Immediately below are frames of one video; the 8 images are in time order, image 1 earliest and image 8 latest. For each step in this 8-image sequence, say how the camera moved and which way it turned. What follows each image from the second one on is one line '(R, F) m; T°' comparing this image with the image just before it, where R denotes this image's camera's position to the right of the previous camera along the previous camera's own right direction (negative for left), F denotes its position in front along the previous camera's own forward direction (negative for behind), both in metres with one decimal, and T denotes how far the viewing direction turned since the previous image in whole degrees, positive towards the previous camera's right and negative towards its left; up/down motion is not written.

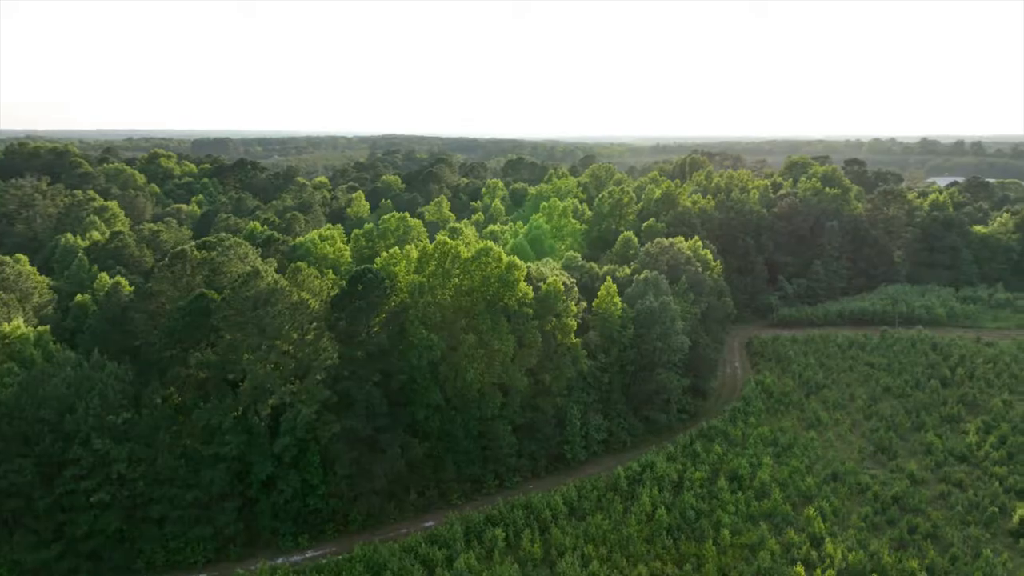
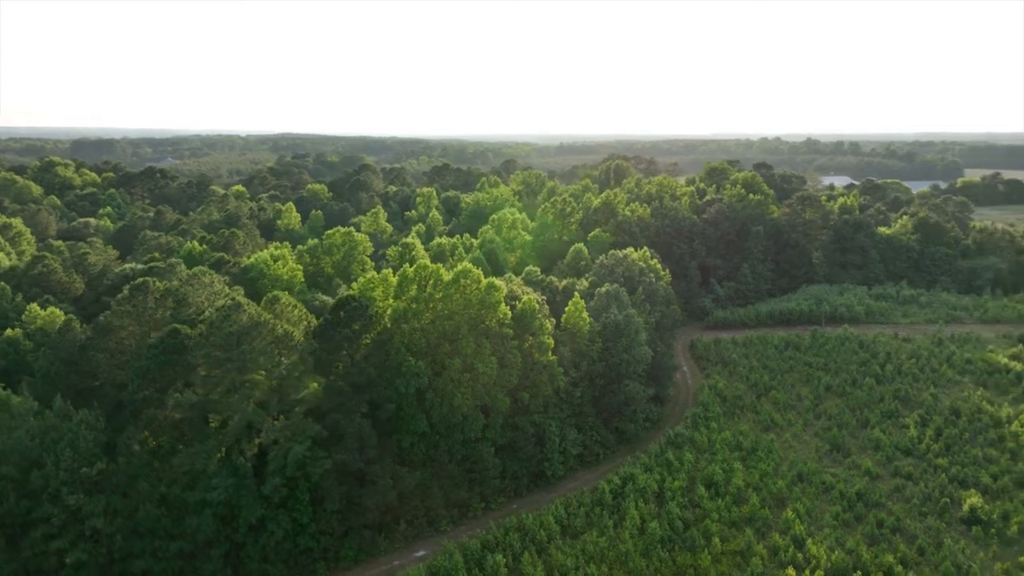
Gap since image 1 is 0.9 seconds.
(-2.6, +0.2) m; +8°
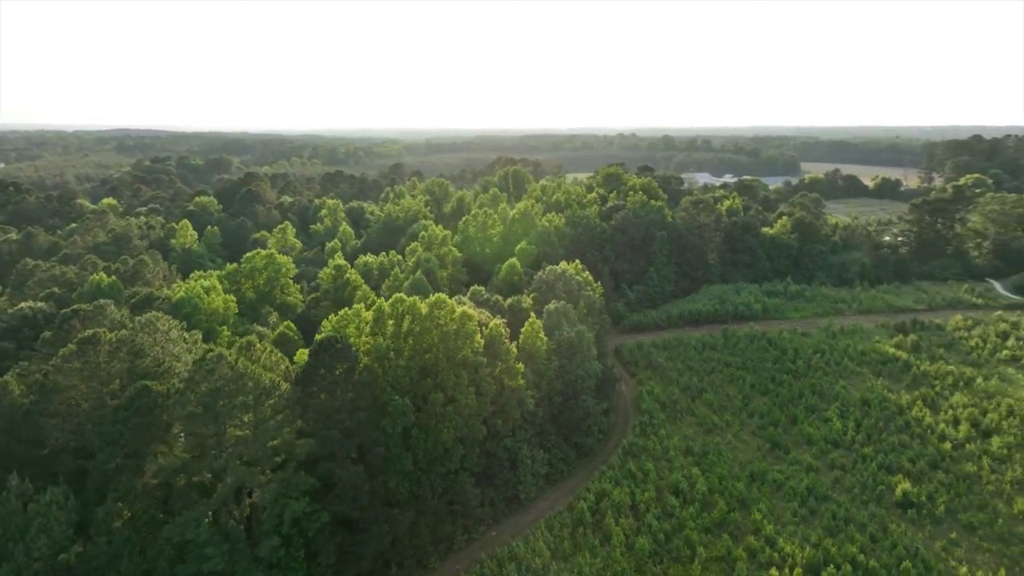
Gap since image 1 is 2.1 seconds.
(-3.7, +0.3) m; +11°
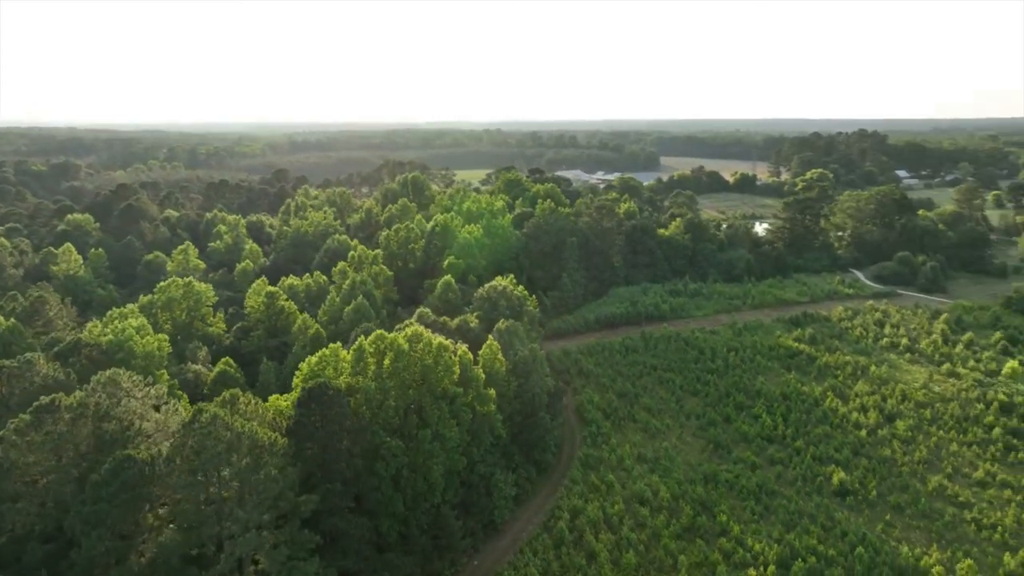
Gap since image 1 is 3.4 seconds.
(-3.7, +0.3) m; +11°
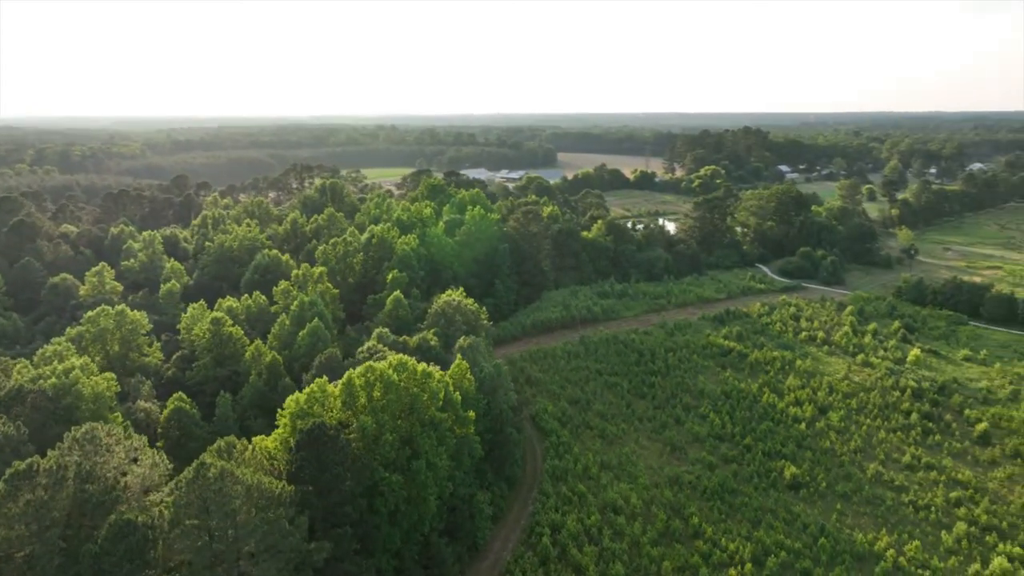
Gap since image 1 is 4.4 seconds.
(-2.9, +0.2) m; +8°
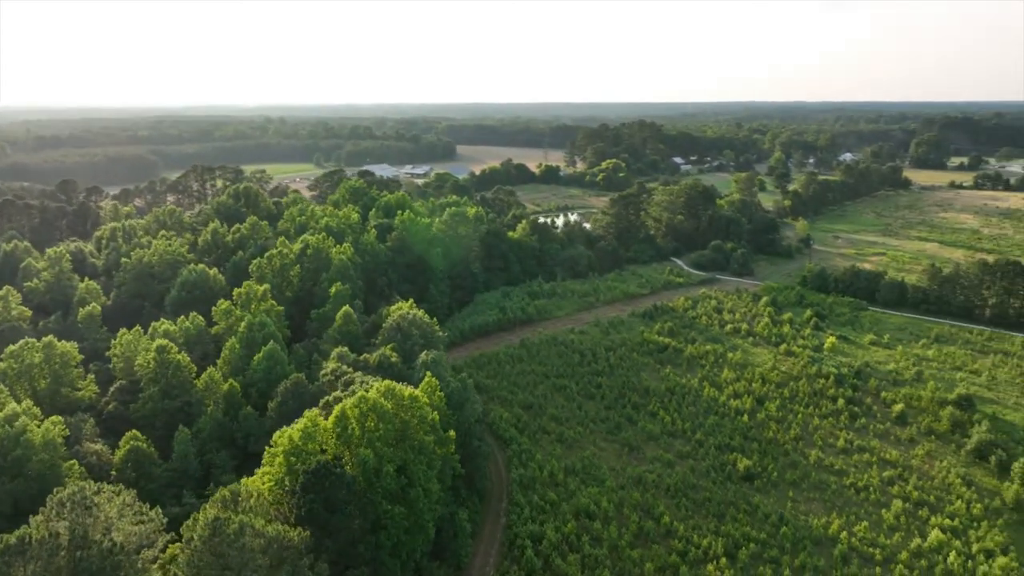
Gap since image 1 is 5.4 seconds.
(-2.9, +0.2) m; +8°
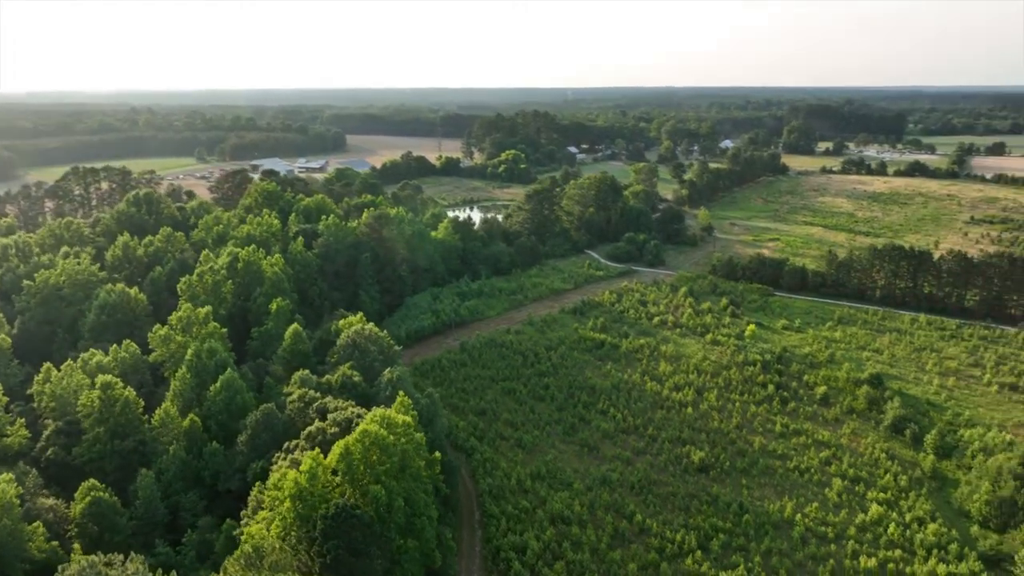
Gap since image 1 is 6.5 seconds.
(-3.2, +0.2) m; +9°
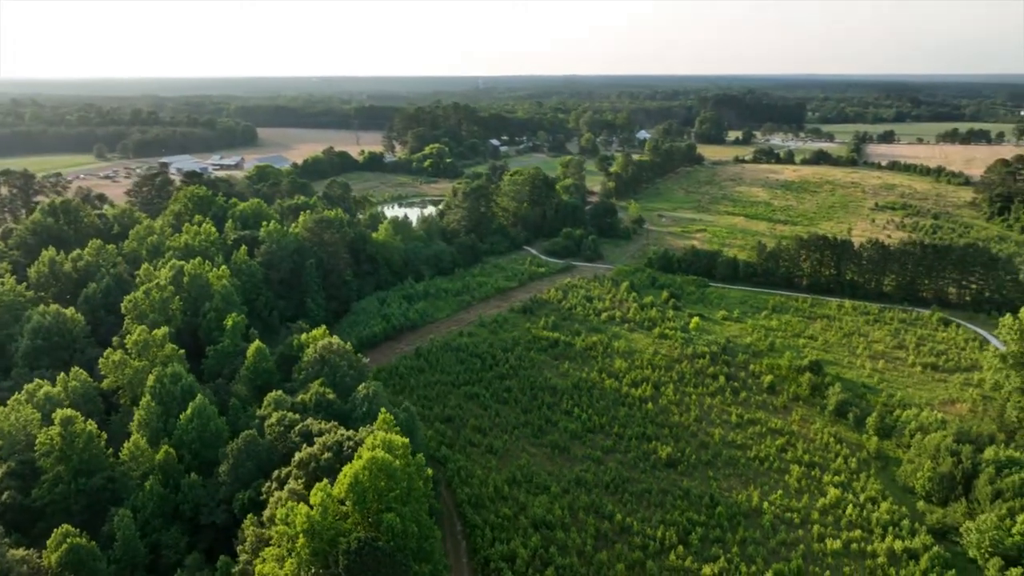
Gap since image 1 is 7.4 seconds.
(-2.5, +0.1) m; +7°
